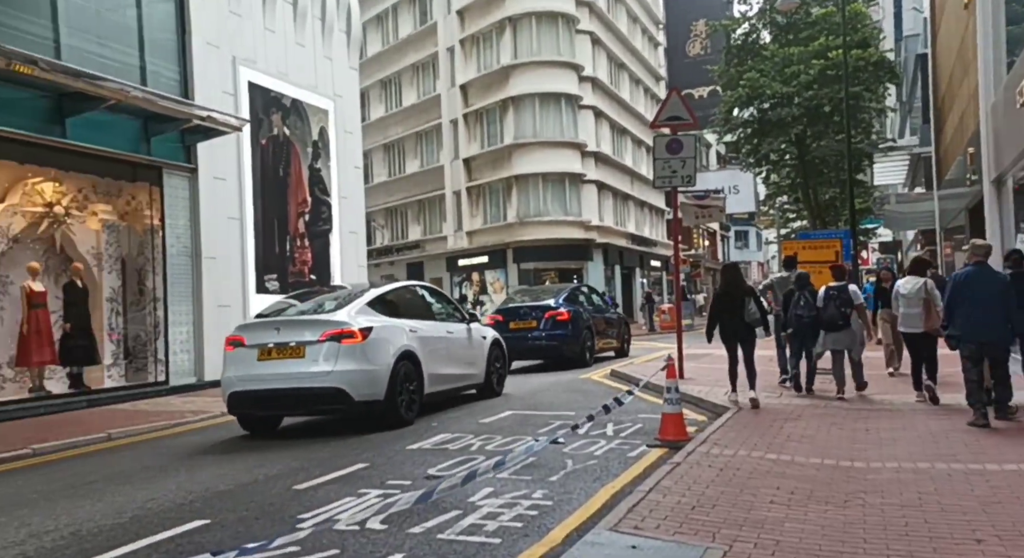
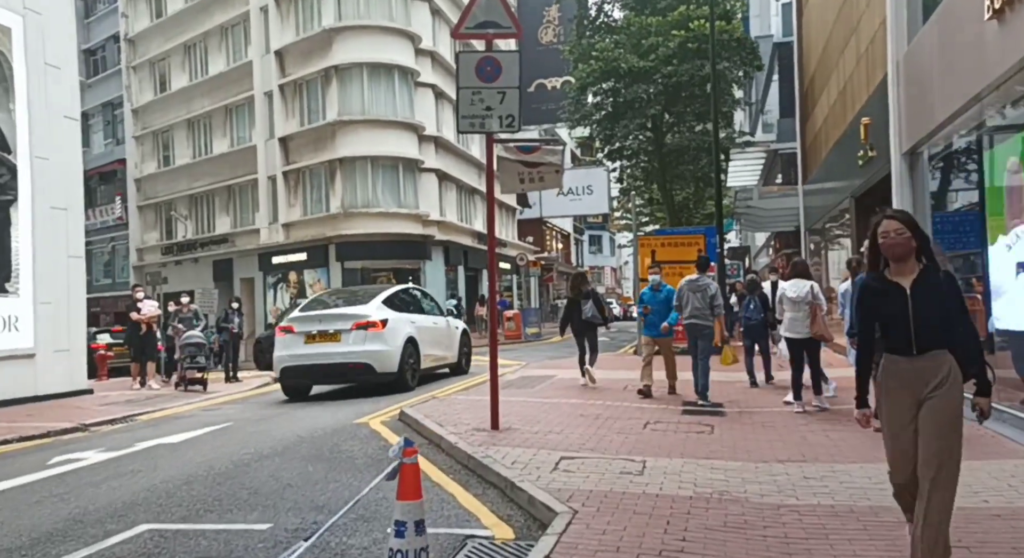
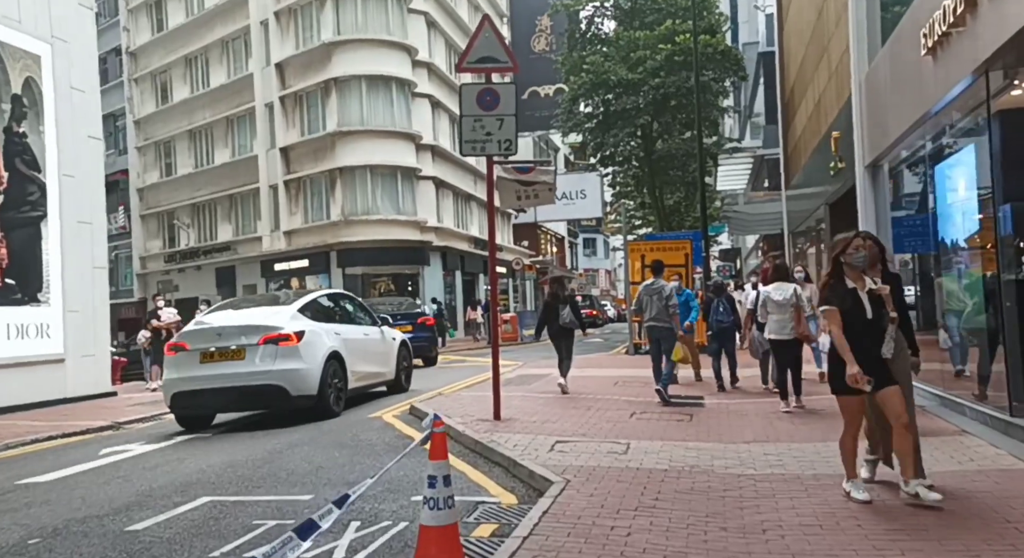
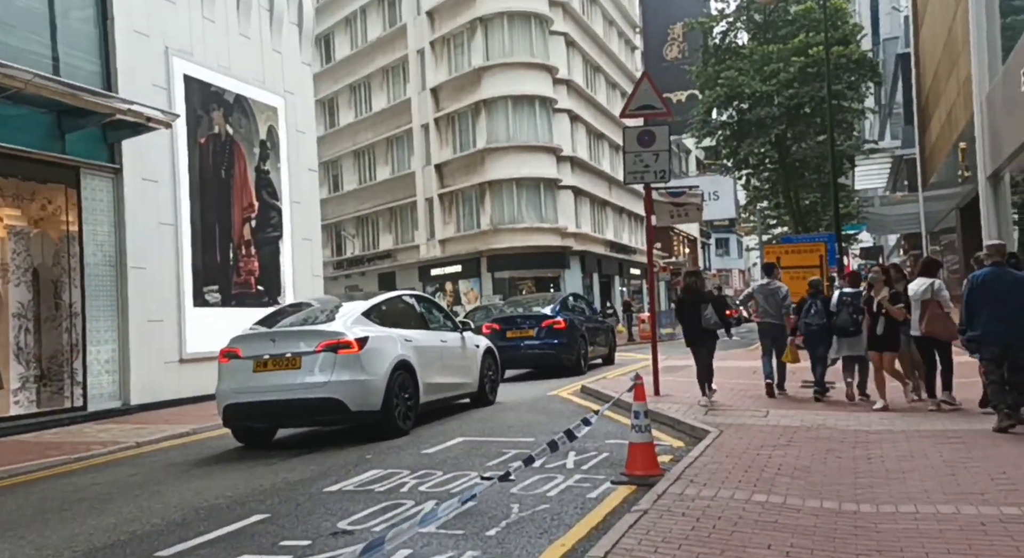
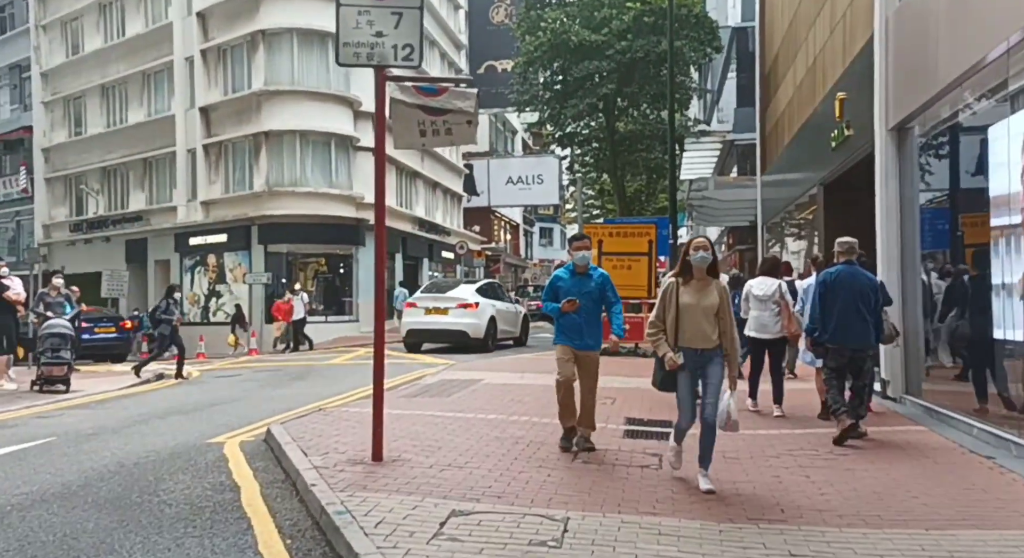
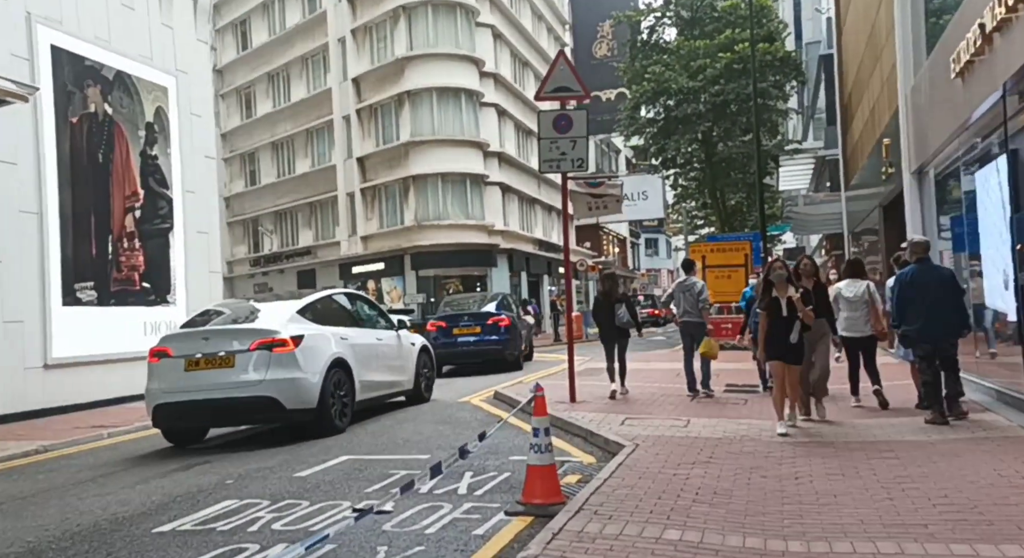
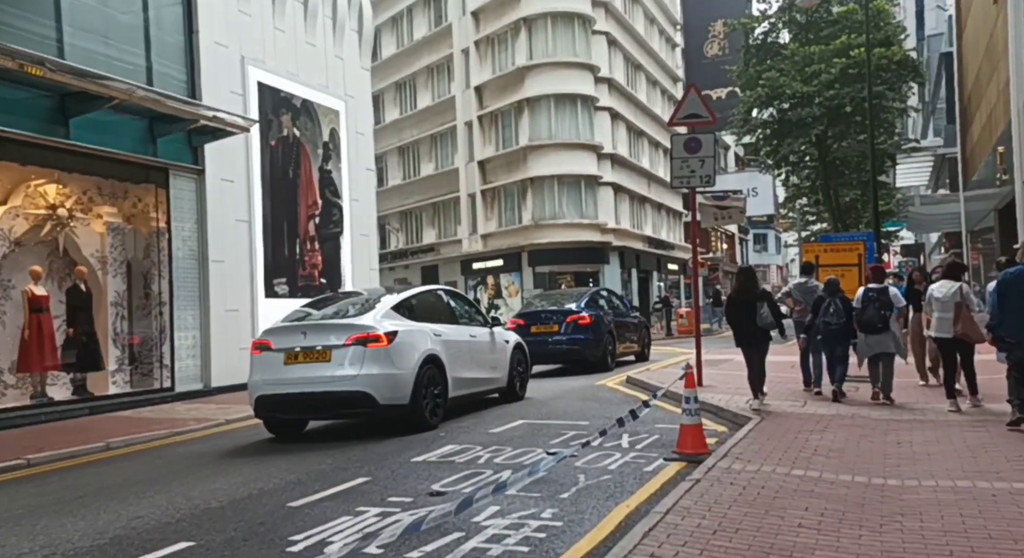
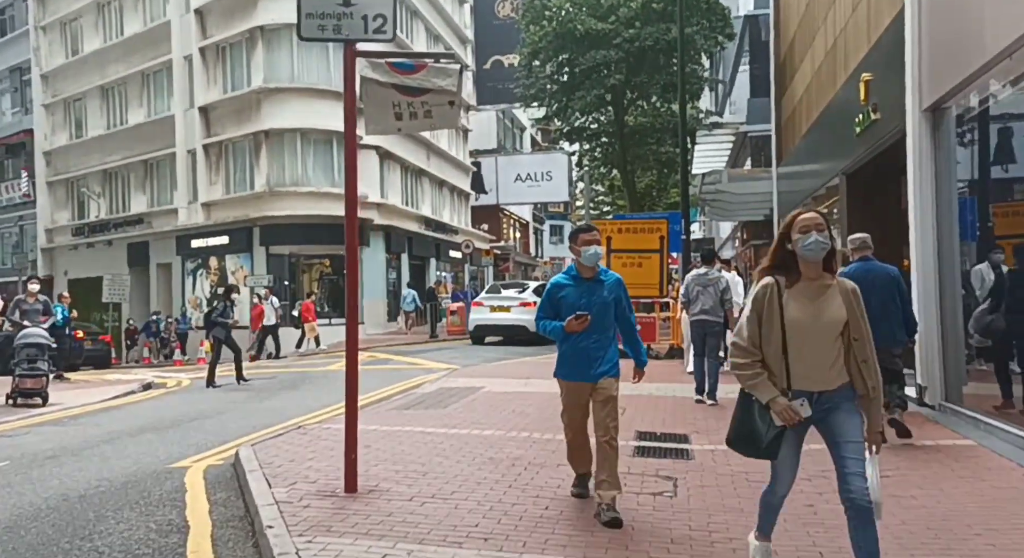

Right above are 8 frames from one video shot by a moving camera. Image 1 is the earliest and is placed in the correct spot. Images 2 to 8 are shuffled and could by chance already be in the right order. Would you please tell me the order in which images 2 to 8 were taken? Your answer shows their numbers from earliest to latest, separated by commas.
7, 4, 6, 3, 2, 5, 8
